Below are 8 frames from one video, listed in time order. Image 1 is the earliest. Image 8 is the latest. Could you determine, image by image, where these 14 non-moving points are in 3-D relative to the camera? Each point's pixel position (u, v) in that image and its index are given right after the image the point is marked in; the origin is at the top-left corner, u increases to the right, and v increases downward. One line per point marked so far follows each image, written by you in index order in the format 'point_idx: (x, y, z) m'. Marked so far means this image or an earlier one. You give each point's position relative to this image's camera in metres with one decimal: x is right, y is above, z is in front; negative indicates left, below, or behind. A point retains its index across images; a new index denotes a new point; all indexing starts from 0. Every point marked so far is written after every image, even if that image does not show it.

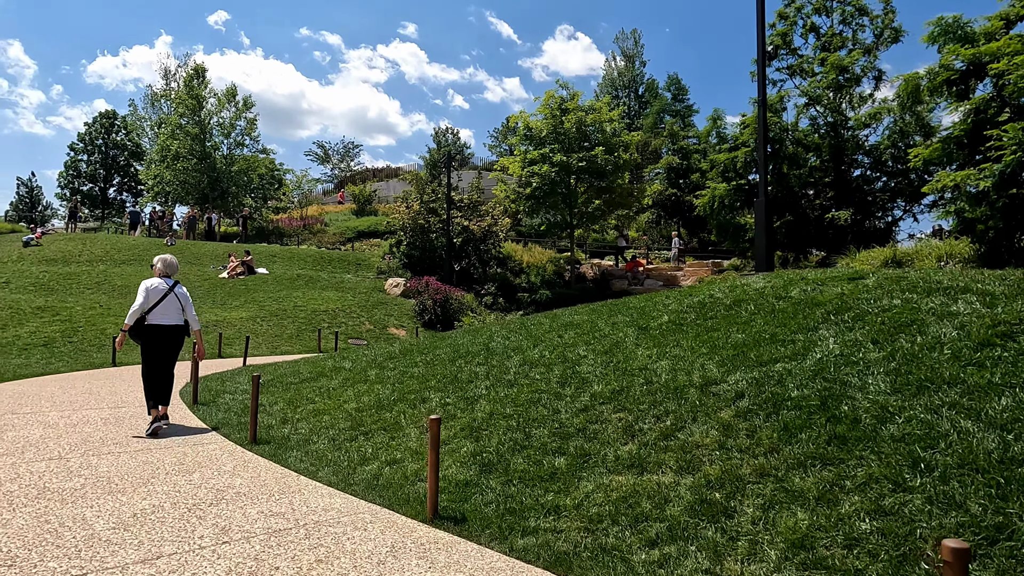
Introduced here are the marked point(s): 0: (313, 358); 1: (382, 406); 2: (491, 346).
0: (-3.7, -1.3, +12.4) m
1: (-1.4, -1.3, +7.3) m
2: (-0.3, -0.8, +9.1) m
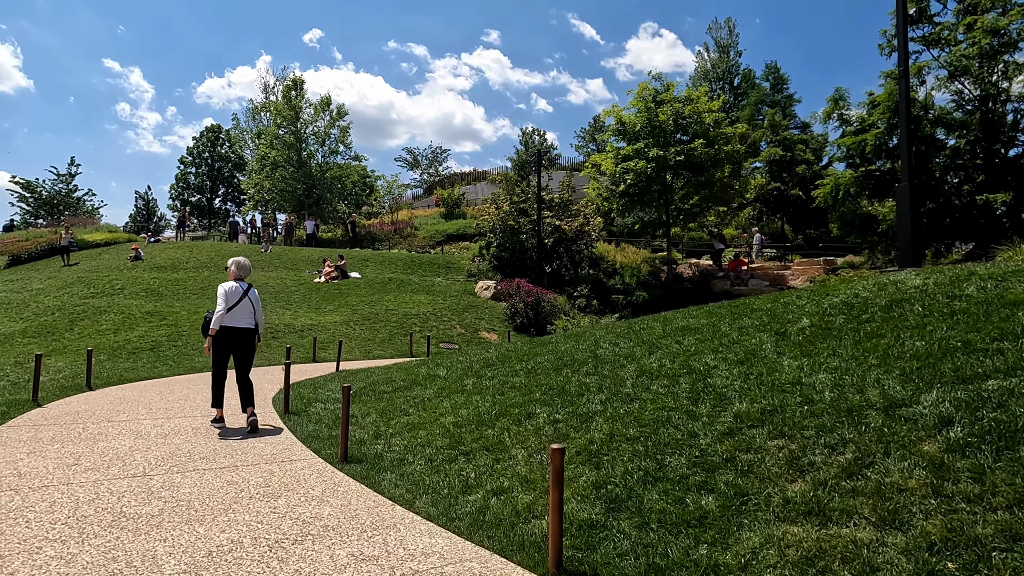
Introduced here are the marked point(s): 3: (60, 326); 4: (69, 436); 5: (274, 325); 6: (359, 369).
0: (-1.9, -1.3, +11.8) m
1: (-0.3, -1.3, +6.5) m
2: (+1.1, -0.8, +8.2) m
3: (-12.7, -1.1, +18.6) m
4: (-4.7, -1.6, +7.0) m
5: (-7.1, -1.1, +19.9) m
6: (-2.7, -1.5, +12.0) m
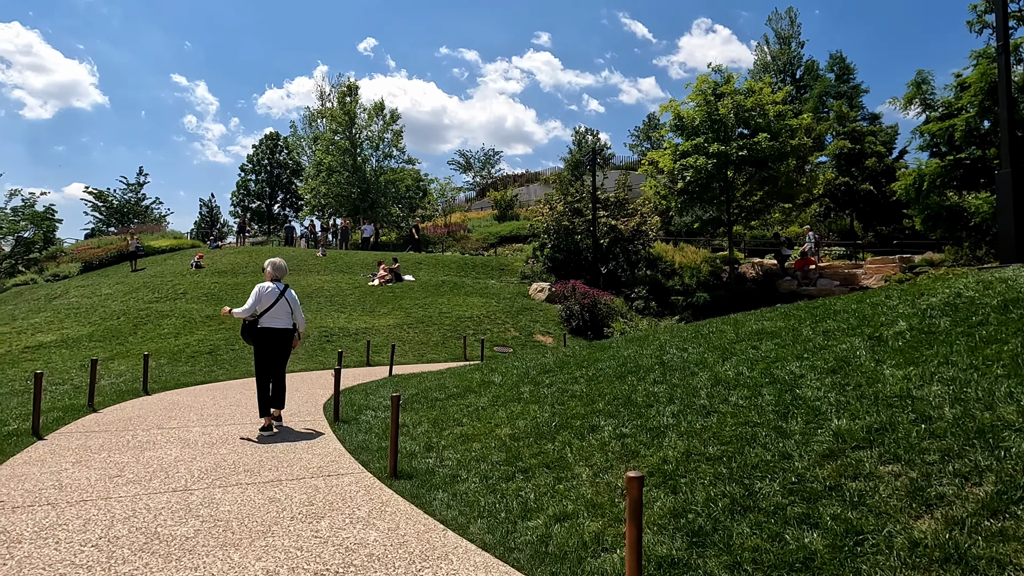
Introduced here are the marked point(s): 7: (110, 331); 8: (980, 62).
0: (-0.9, -1.4, +11.4) m
1: (+0.3, -1.3, +6.0) m
2: (+1.8, -0.8, +7.6) m
3: (-11.2, -1.2, +19.1) m
4: (-4.1, -1.6, +6.8) m
5: (-5.5, -1.2, +19.9) m
6: (-1.7, -1.5, +11.6) m
7: (-11.5, -1.2, +18.9) m
8: (+9.5, +4.6, +13.4) m
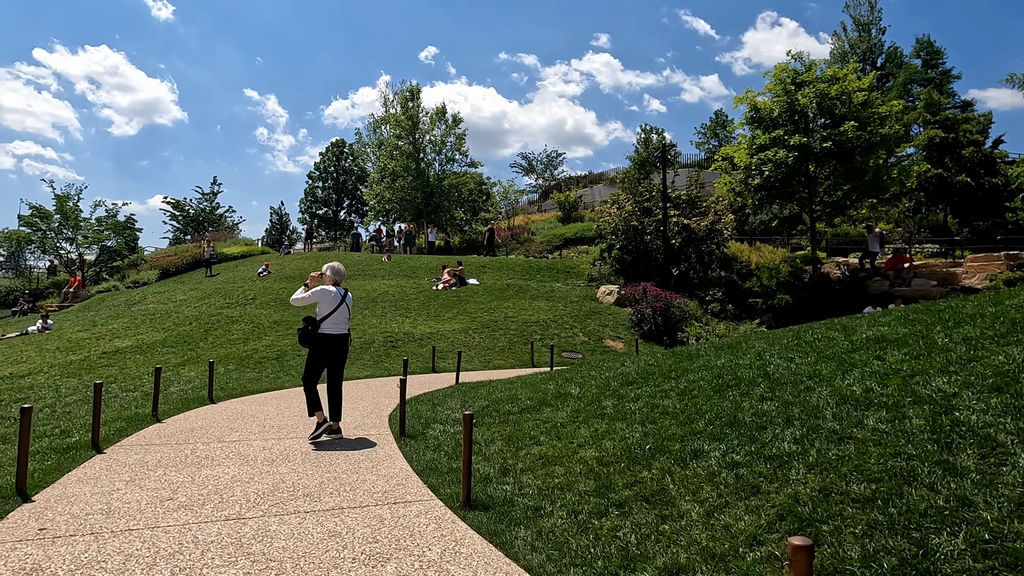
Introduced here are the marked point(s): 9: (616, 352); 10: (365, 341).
0: (+0.3, -1.4, +10.7) m
1: (+1.0, -1.4, +5.2) m
2: (+2.6, -0.8, +6.6) m
3: (-9.2, -1.4, +19.3) m
4: (-3.3, -1.7, +6.5) m
5: (-3.5, -1.3, +19.6) m
6: (-0.5, -1.6, +11.0) m
7: (-9.6, -1.4, +19.2) m
8: (+10.8, +4.6, +11.8) m
9: (+3.1, -1.9, +19.2) m
10: (-4.1, -1.5, +18.6) m
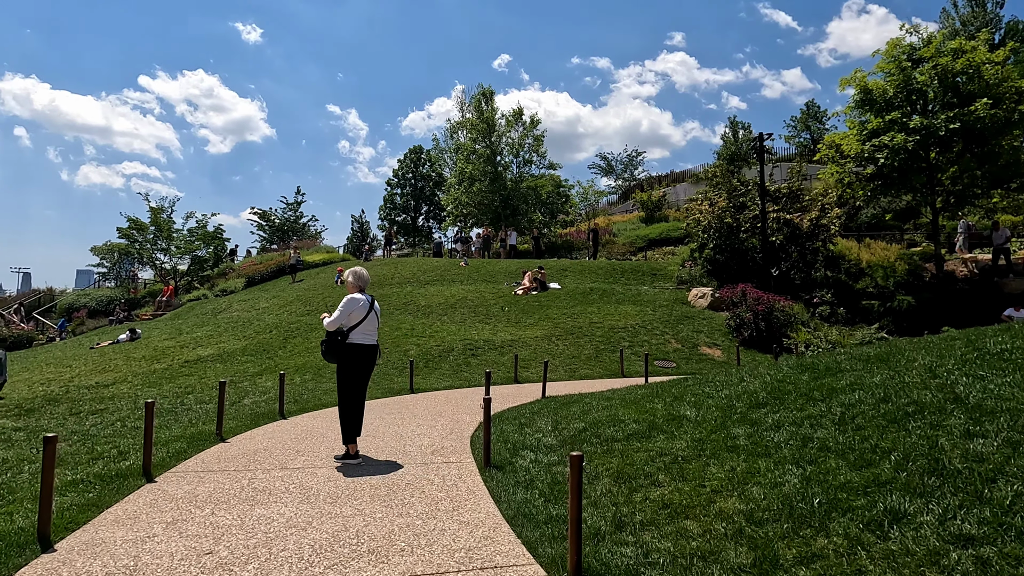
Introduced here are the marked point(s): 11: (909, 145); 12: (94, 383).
0: (+1.7, -1.5, +9.4) m
1: (+1.7, -1.3, +3.9) m
2: (+3.5, -0.8, +5.1) m
3: (-6.8, -1.6, +19.0) m
4: (-2.4, -1.7, +5.6) m
5: (-1.1, -1.5, +18.7) m
6: (+0.9, -1.6, +9.8) m
7: (-7.2, -1.6, +18.9) m
8: (+12.1, +4.7, +9.3) m
9: (+5.4, -1.9, +17.5) m
10: (-1.8, -1.6, +17.8) m
11: (+11.7, +4.2, +19.5) m
12: (-9.8, -2.2, +15.5) m
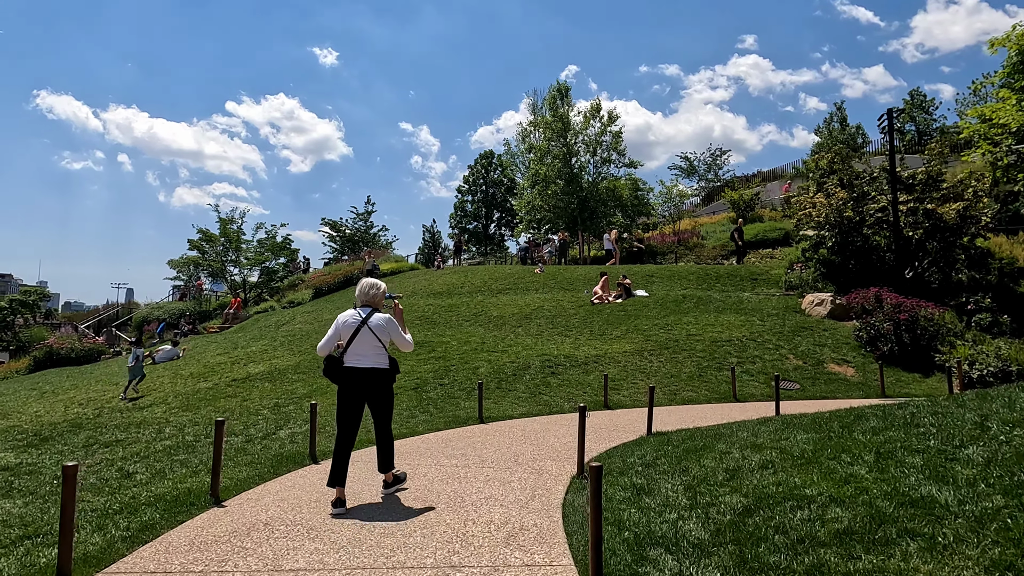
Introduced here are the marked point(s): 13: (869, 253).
0: (+2.7, -1.5, +6.6) m
1: (+2.1, -1.3, +1.1) m
2: (+4.0, -0.7, +2.2) m
3: (-4.7, -1.8, +17.1) m
4: (-1.7, -1.7, +3.2) m
5: (+1.0, -1.7, +16.1) m
6: (+2.0, -1.7, +7.1) m
7: (-5.0, -1.9, +17.0) m
8: (+13.0, +4.8, +5.5) m
9: (+7.3, -2.0, +14.3) m
10: (+0.2, -1.8, +15.3) m
11: (+13.7, +4.2, +15.7) m
12: (-8.0, -2.5, +13.9) m
13: (+10.6, +1.0, +19.7) m
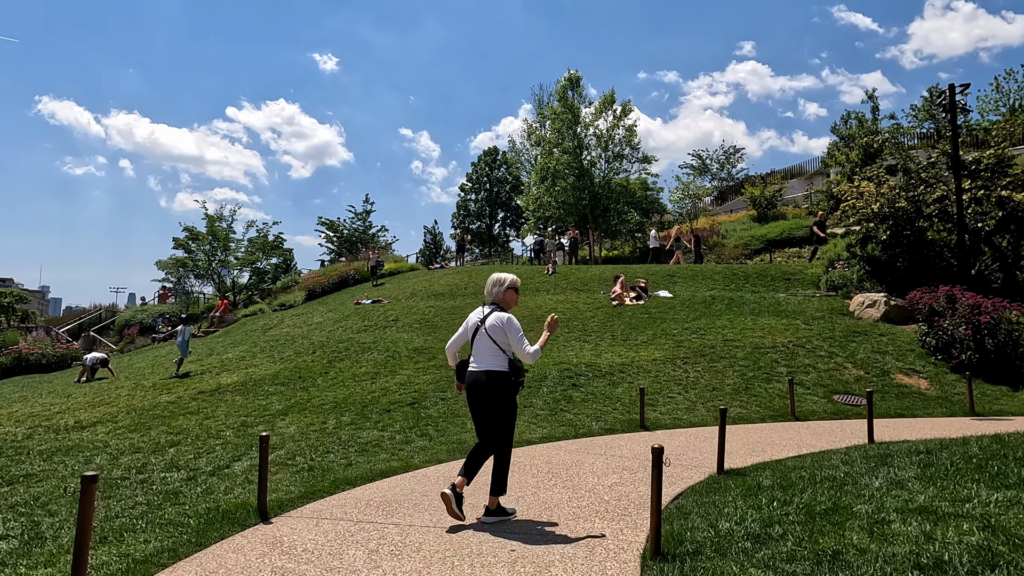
0: (+3.0, -1.4, +4.4) m
1: (+2.4, -1.1, -1.1) m
2: (+4.3, -0.6, -0.1) m
3: (-4.4, -1.8, +14.8) m
4: (-1.5, -1.6, +1.0) m
5: (+1.3, -1.6, +13.9) m
6: (+2.2, -1.5, +4.8) m
7: (-4.8, -1.8, +14.8) m
8: (+13.3, +4.9, +3.3) m
9: (+7.6, -2.0, +12.1) m
10: (+0.4, -1.7, +13.1) m
11: (+13.9, +4.2, +13.5) m
12: (-7.8, -2.4, +11.7) m
13: (+10.9, +1.1, +17.5) m
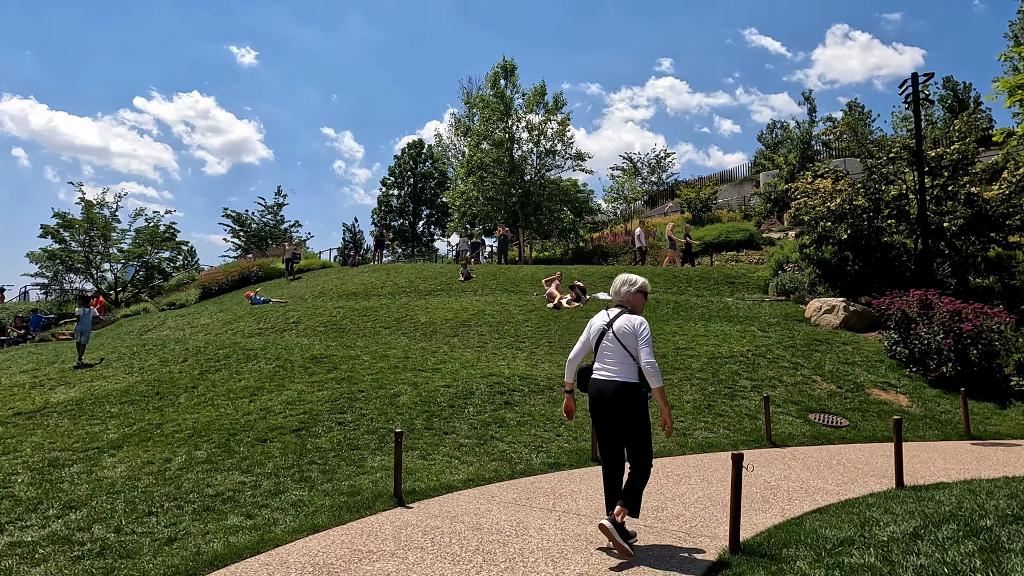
0: (+2.7, -1.3, +2.3) m
1: (+2.7, -1.0, -3.2) m
2: (+4.5, -0.5, -2.0) m
3: (-5.9, -1.7, +11.8) m
4: (-1.4, -1.4, -1.6) m
5: (-0.1, -1.6, +11.5) m
6: (+1.9, -1.4, +2.6) m
7: (-6.2, -1.7, +11.7) m
8: (+13.1, +4.8, +2.4) m
9: (+6.3, -2.0, +10.4) m
10: (-0.9, -1.7, +10.6) m
11: (+12.6, +4.1, +12.6) m
12: (-8.9, -2.2, +8.3) m
13: (+9.0, +0.9, +16.2) m
